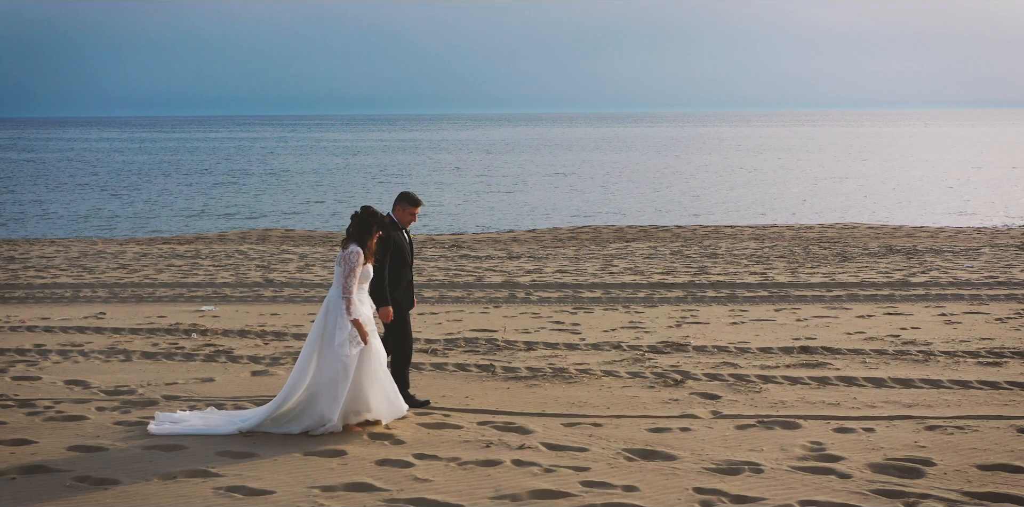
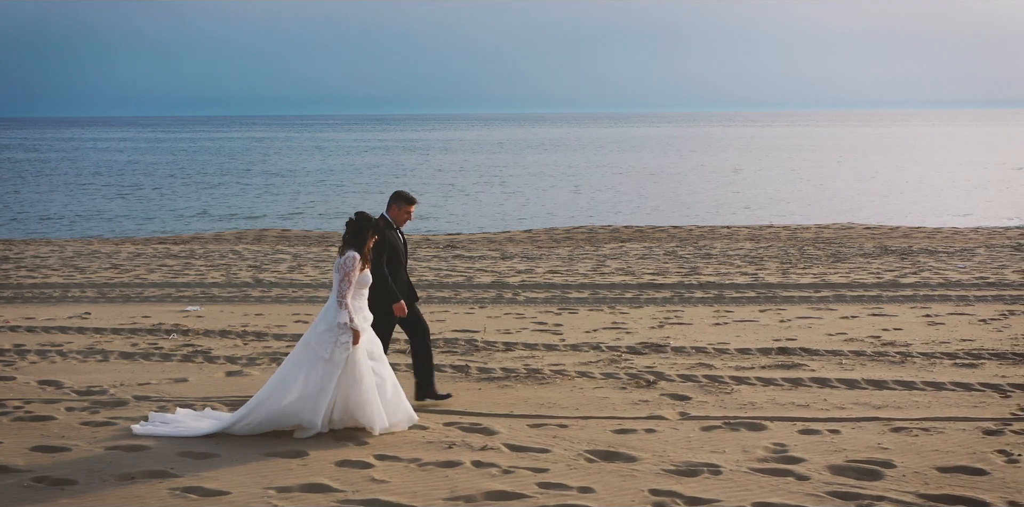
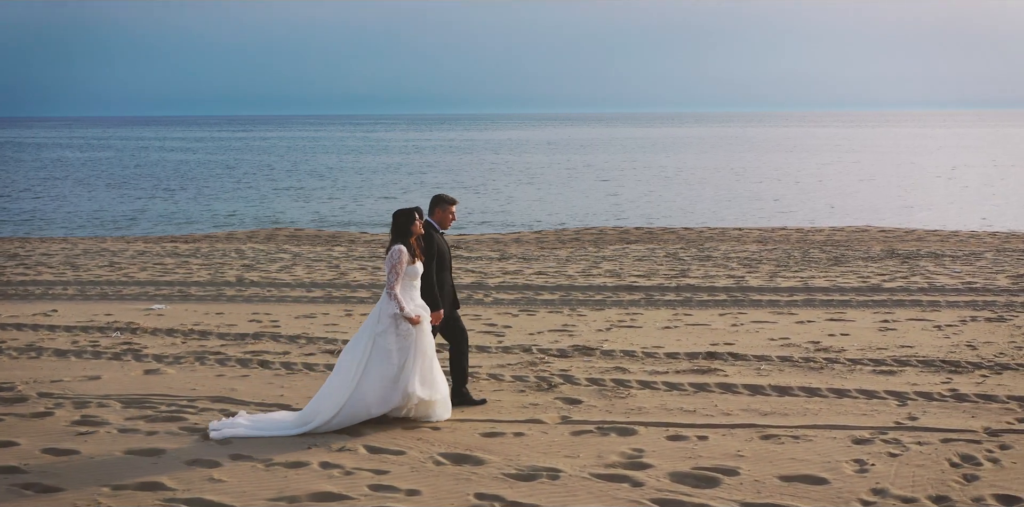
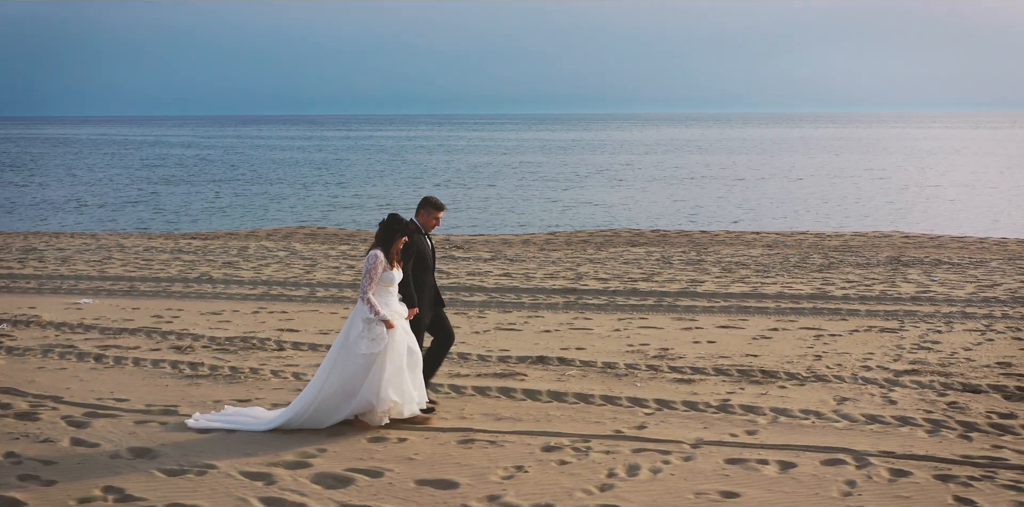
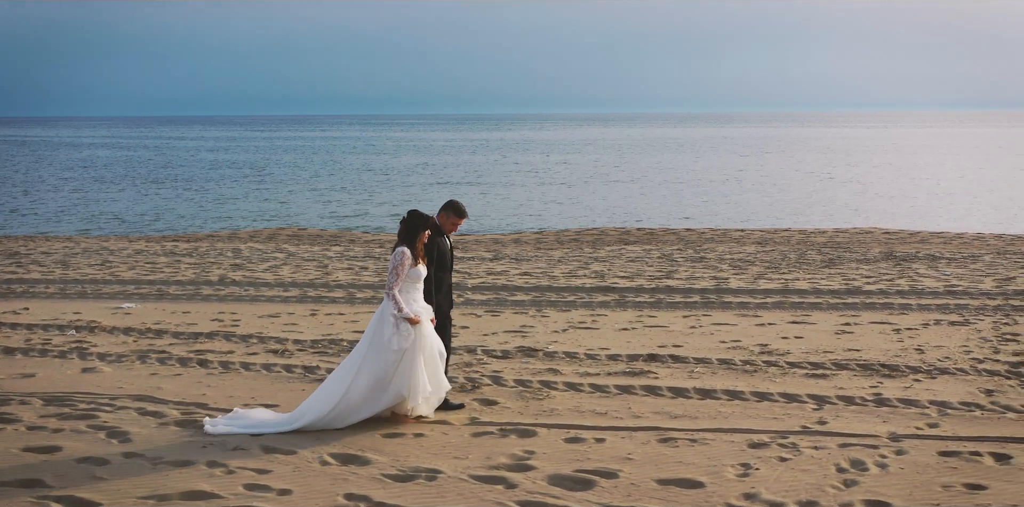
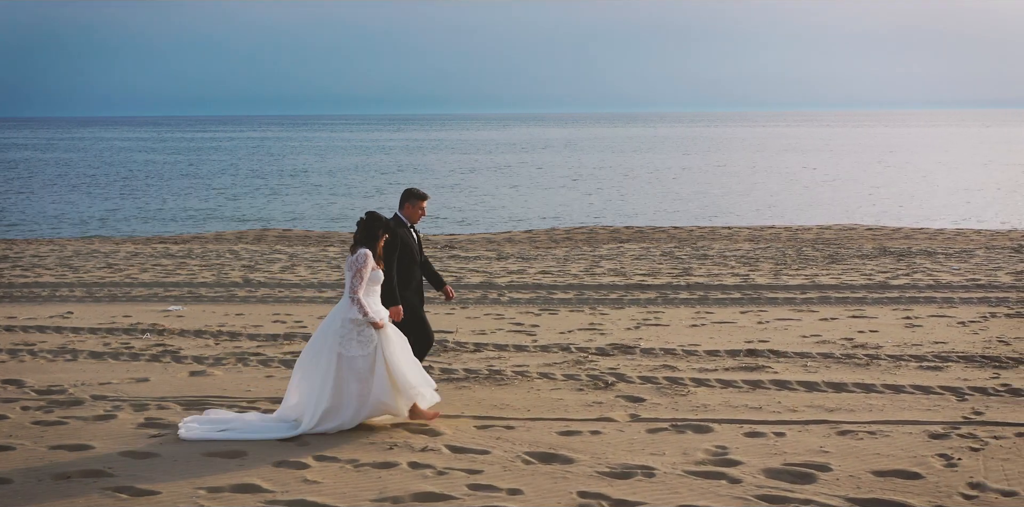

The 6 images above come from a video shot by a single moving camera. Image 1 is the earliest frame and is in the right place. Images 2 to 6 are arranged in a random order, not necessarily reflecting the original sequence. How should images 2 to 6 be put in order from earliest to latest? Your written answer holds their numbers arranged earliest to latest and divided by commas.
2, 6, 3, 5, 4
